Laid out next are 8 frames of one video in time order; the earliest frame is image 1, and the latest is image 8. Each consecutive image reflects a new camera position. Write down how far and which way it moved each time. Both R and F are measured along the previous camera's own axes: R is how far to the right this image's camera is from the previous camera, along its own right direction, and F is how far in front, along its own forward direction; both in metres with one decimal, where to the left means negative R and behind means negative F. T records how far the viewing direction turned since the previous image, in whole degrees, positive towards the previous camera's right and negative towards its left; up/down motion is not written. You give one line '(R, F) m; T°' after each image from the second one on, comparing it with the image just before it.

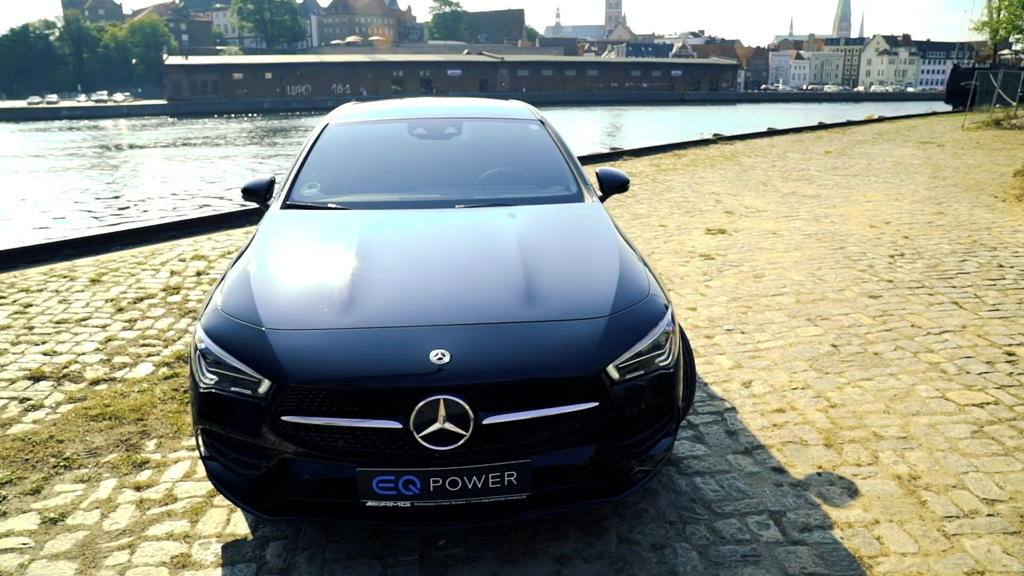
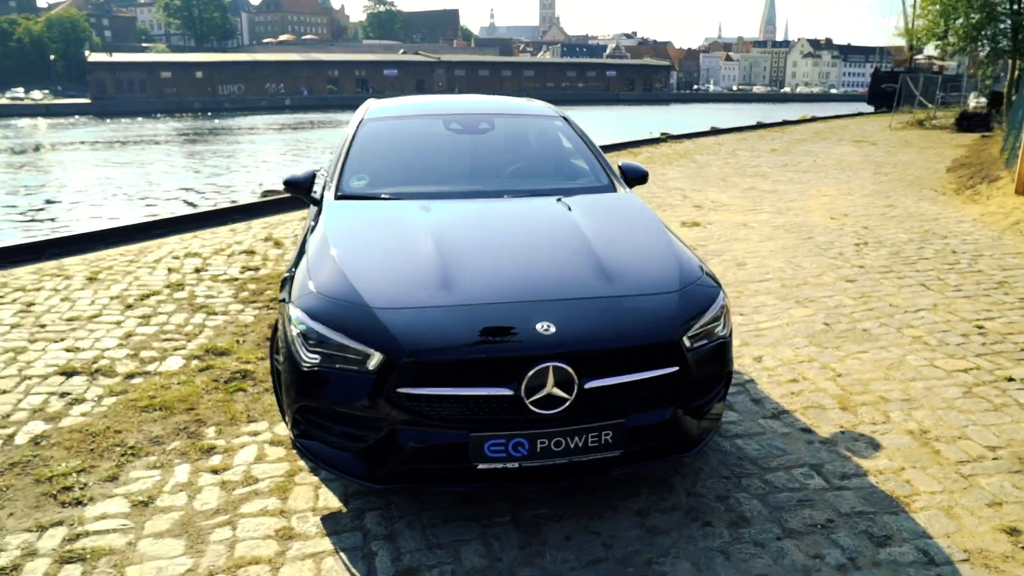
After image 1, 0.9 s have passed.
(-0.6, -0.2) m; +5°
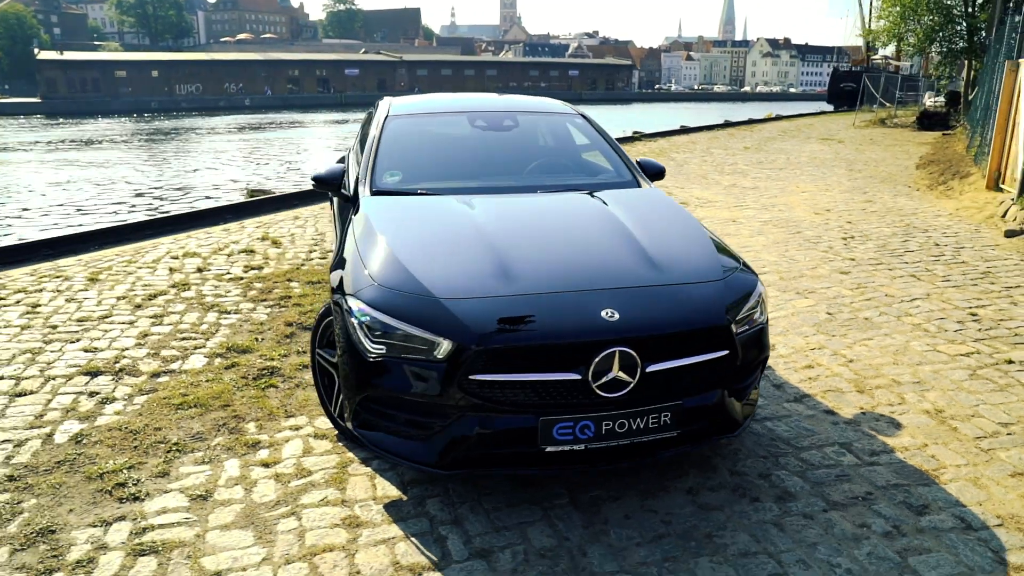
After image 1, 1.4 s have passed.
(-0.4, -0.1) m; +3°
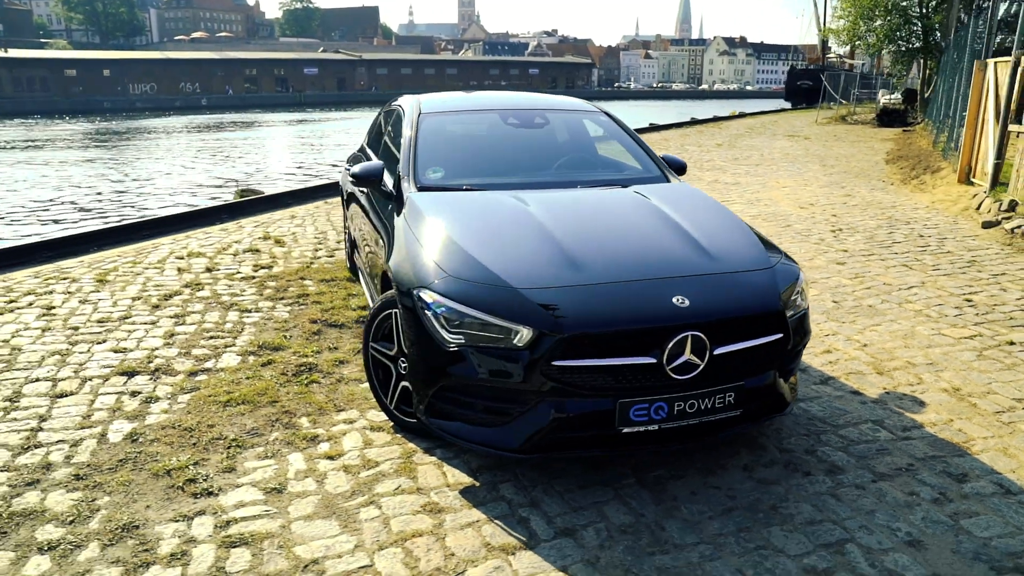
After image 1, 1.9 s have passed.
(-0.5, -0.1) m; +3°
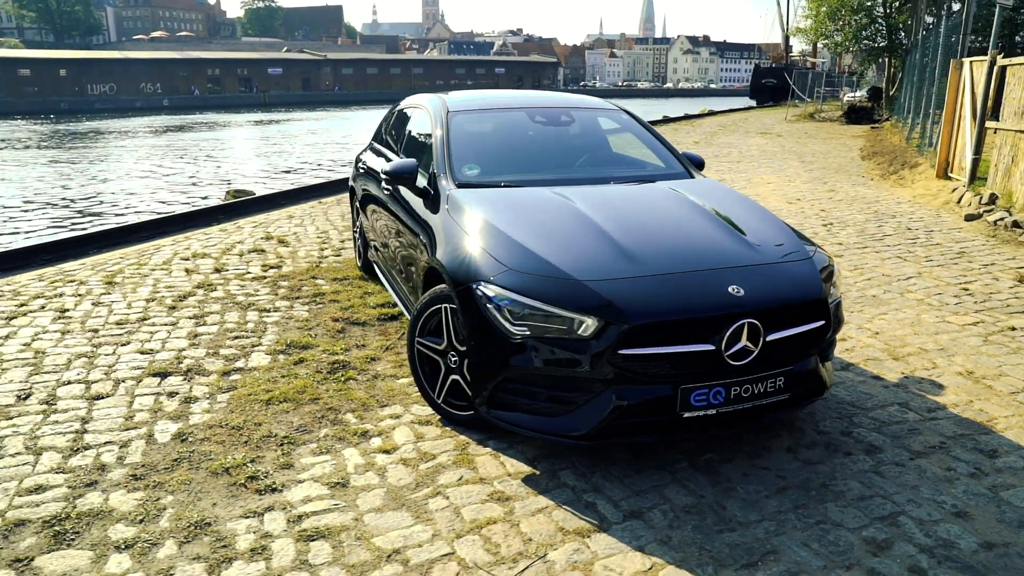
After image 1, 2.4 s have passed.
(-0.4, -0.1) m; +3°
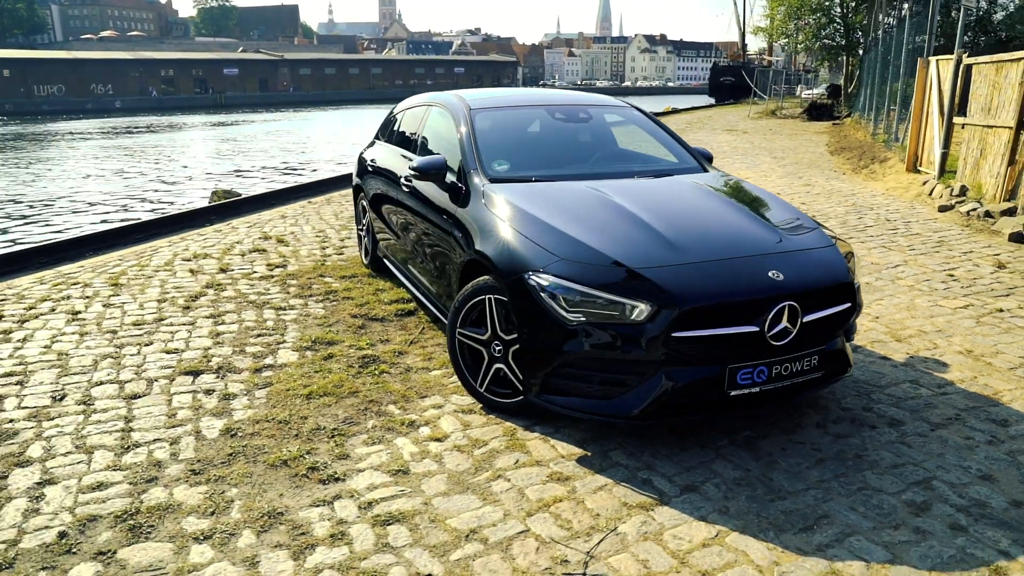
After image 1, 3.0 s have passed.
(-0.4, -0.1) m; +3°
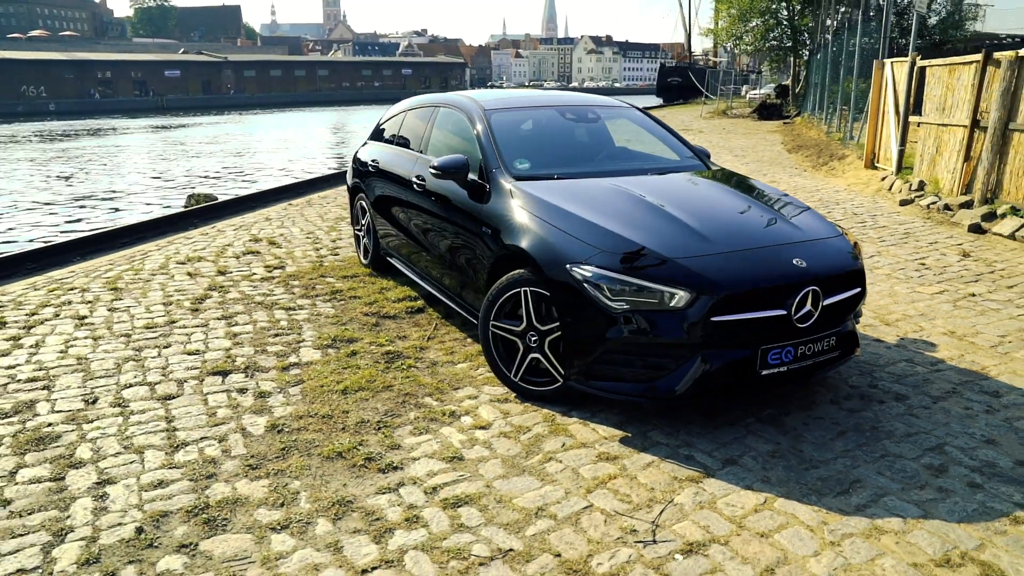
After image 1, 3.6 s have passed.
(-0.5, -0.2) m; +4°
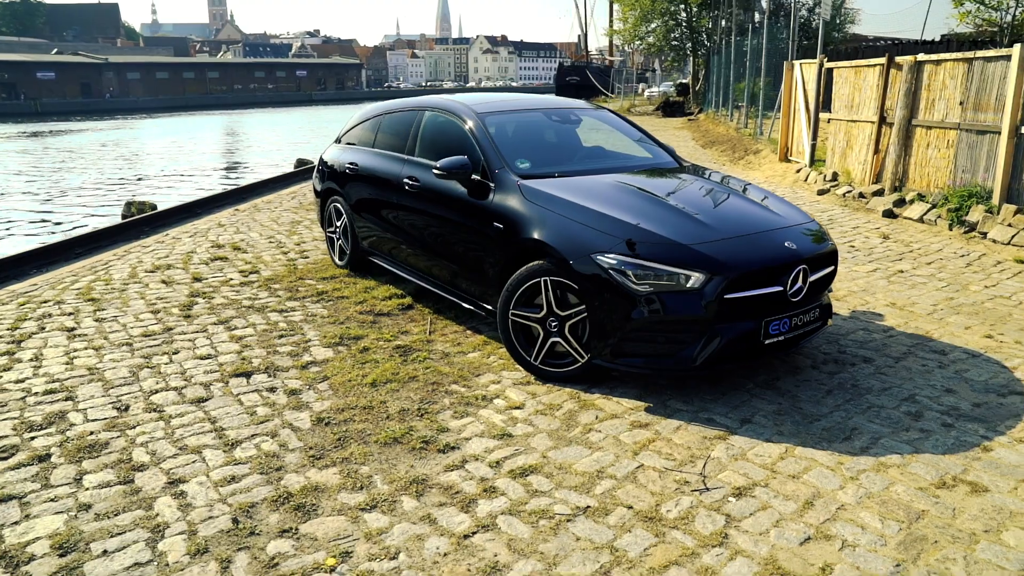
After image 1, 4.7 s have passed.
(-0.7, -0.3) m; +8°
